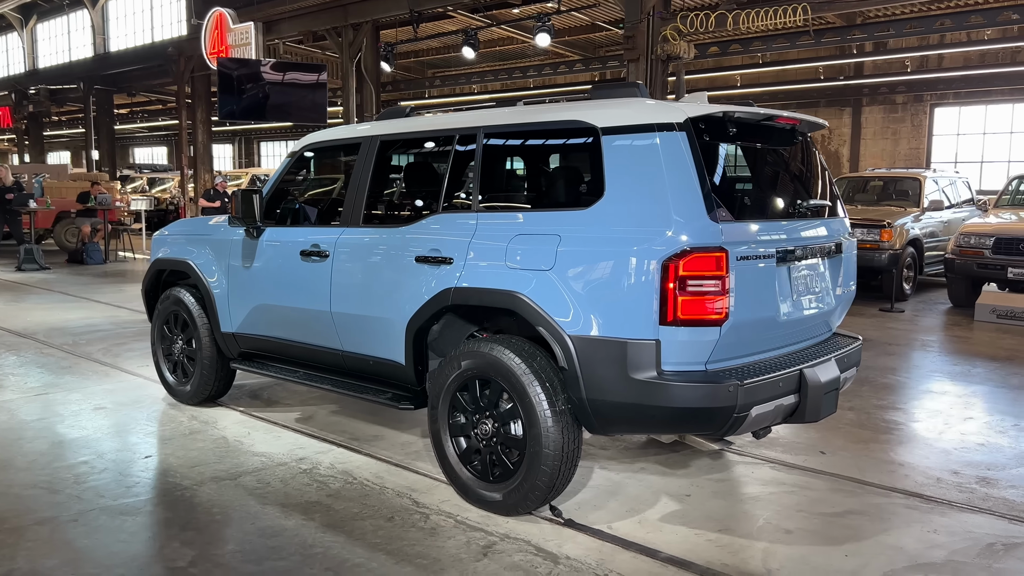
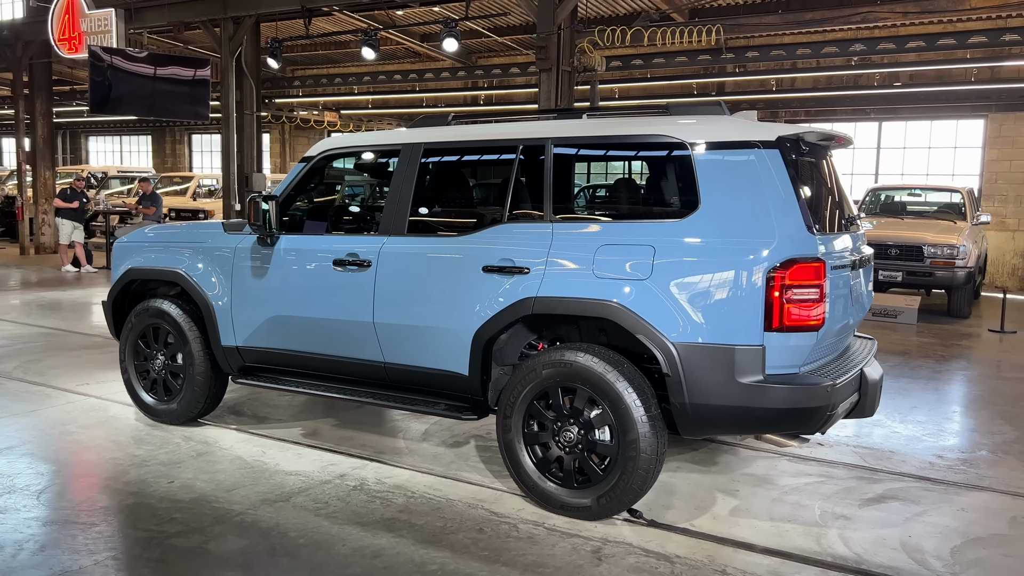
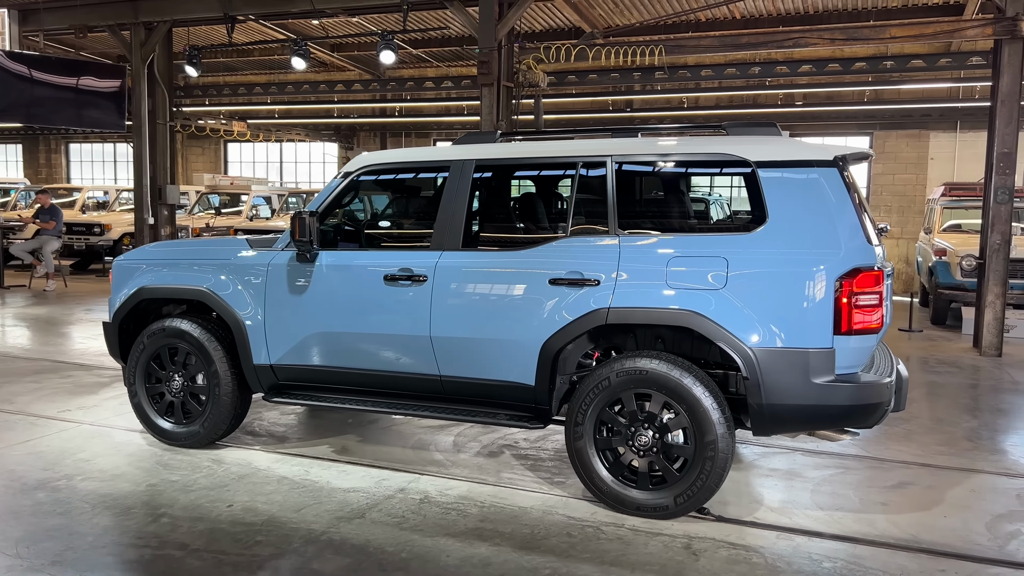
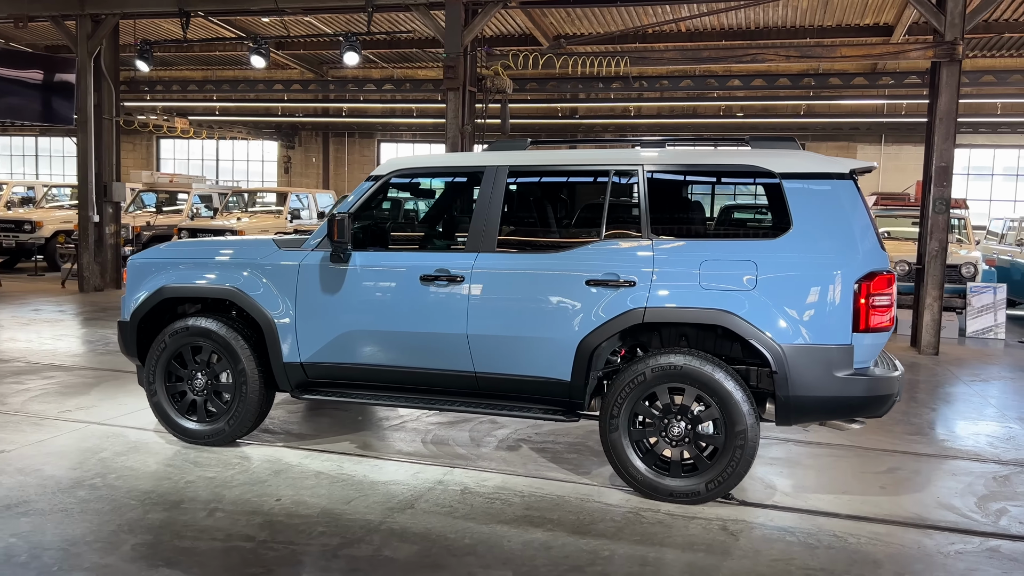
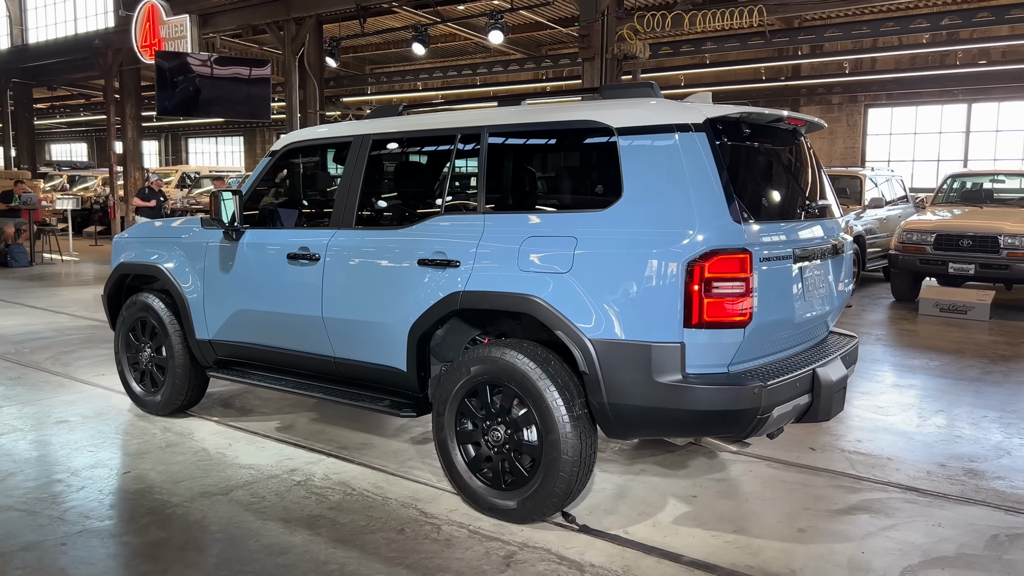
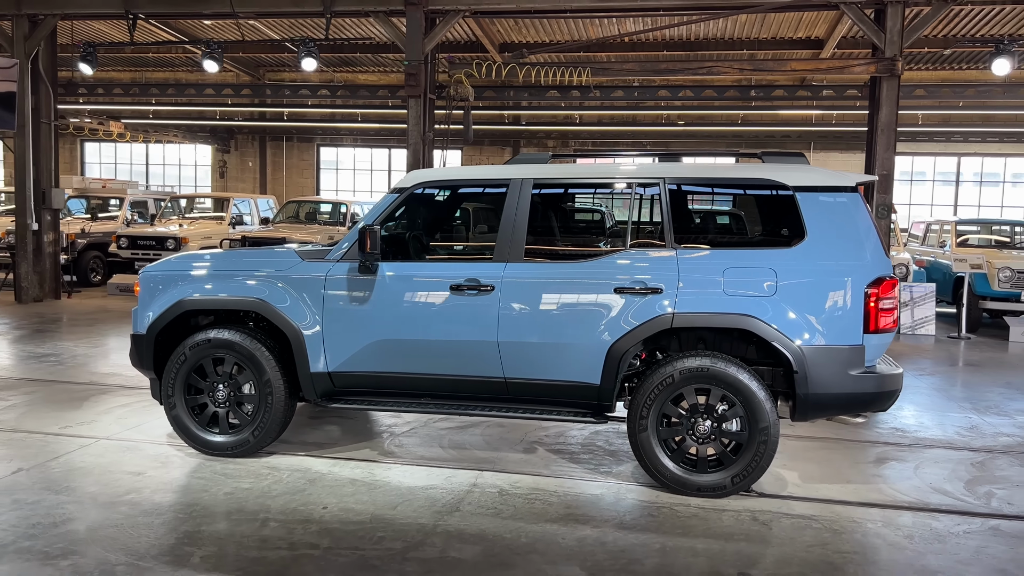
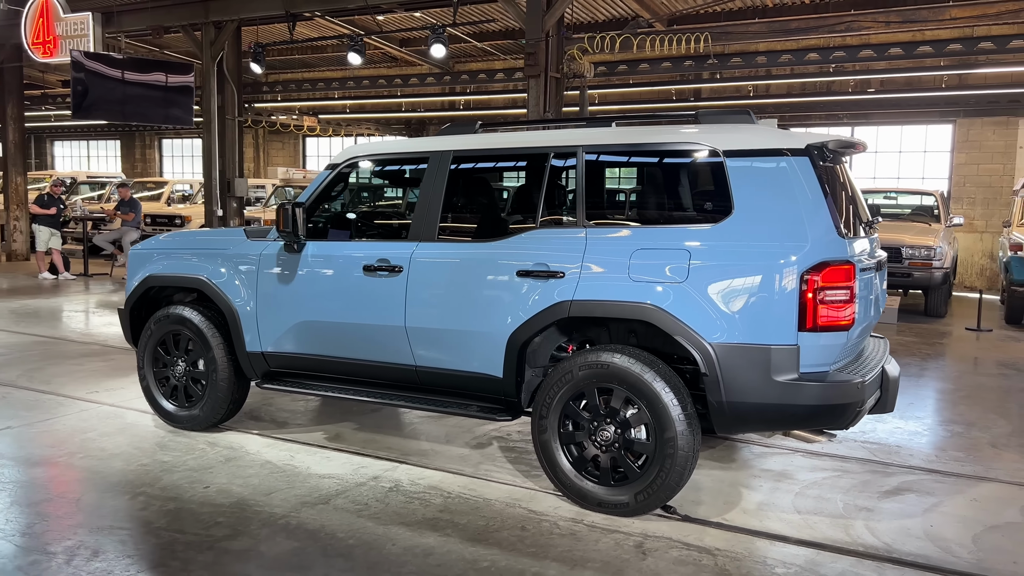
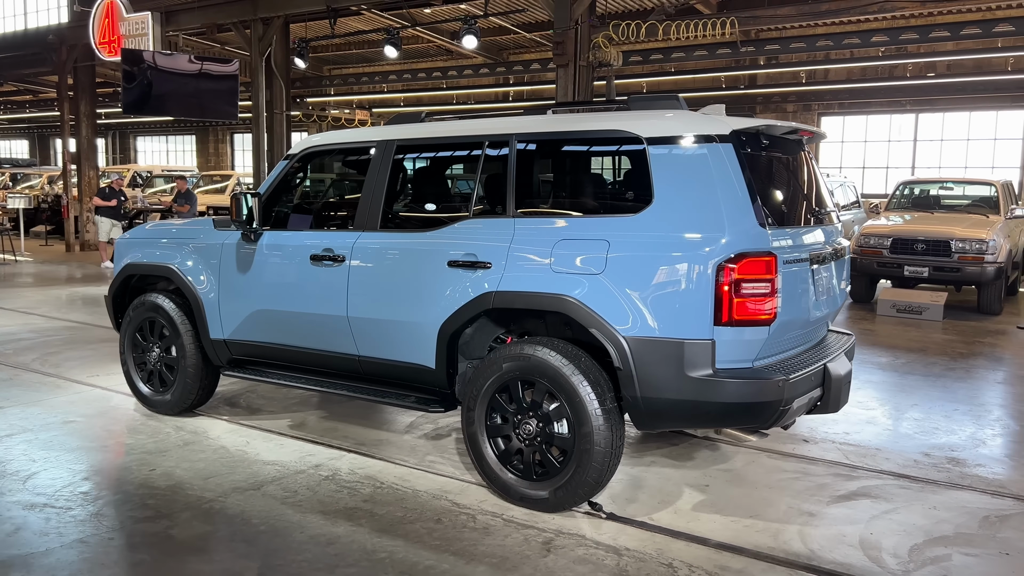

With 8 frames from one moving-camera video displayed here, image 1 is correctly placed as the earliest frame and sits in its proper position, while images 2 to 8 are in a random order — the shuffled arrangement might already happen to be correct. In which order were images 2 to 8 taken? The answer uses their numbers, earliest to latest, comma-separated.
5, 8, 2, 7, 3, 4, 6
